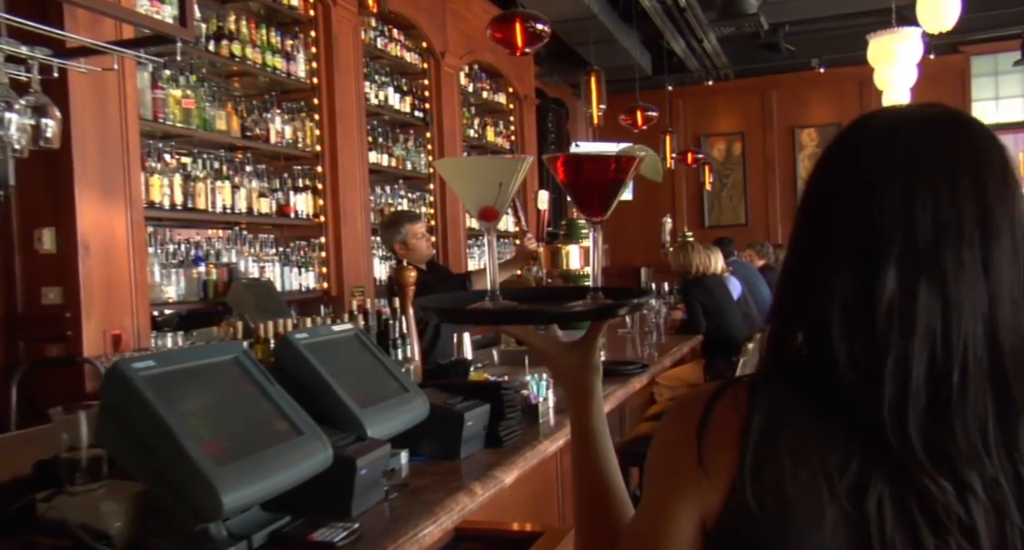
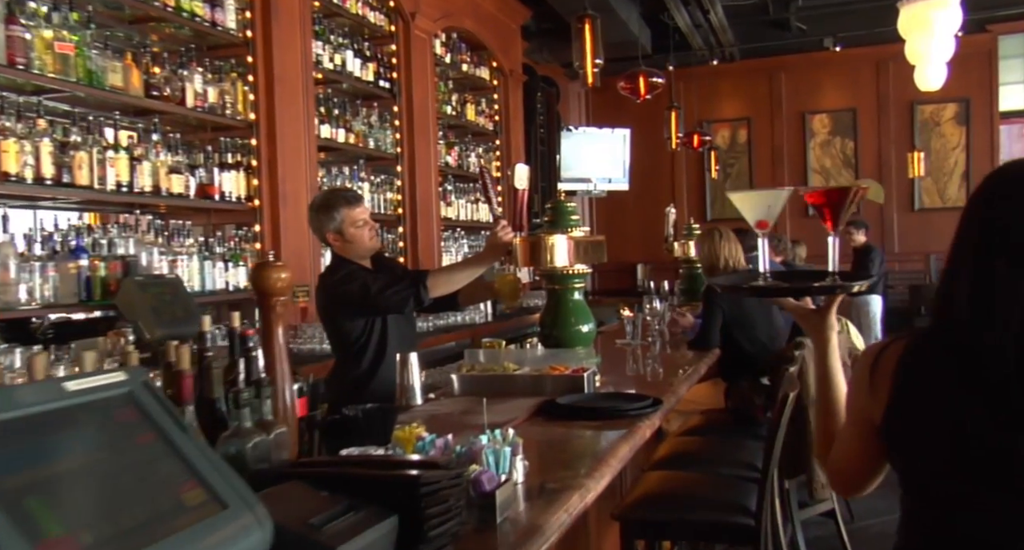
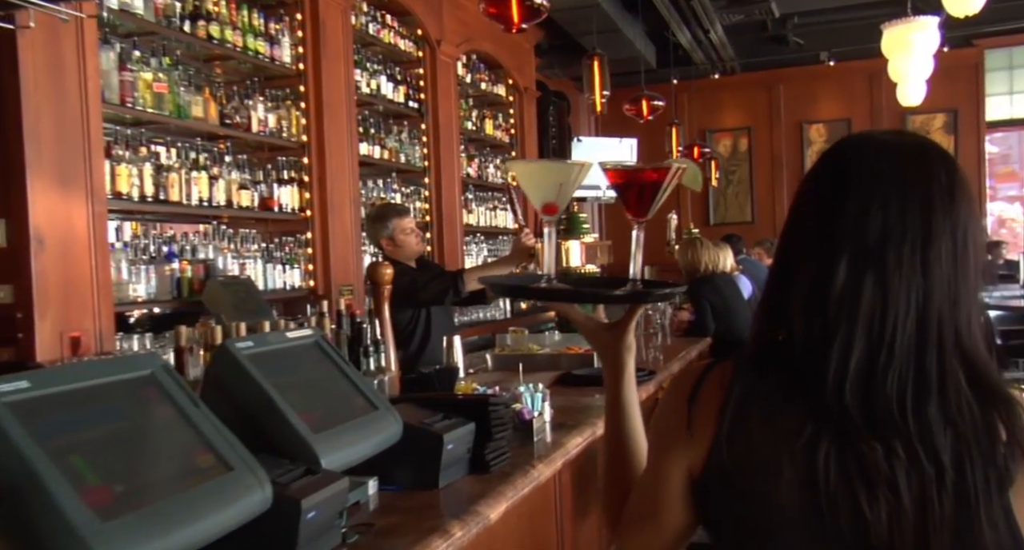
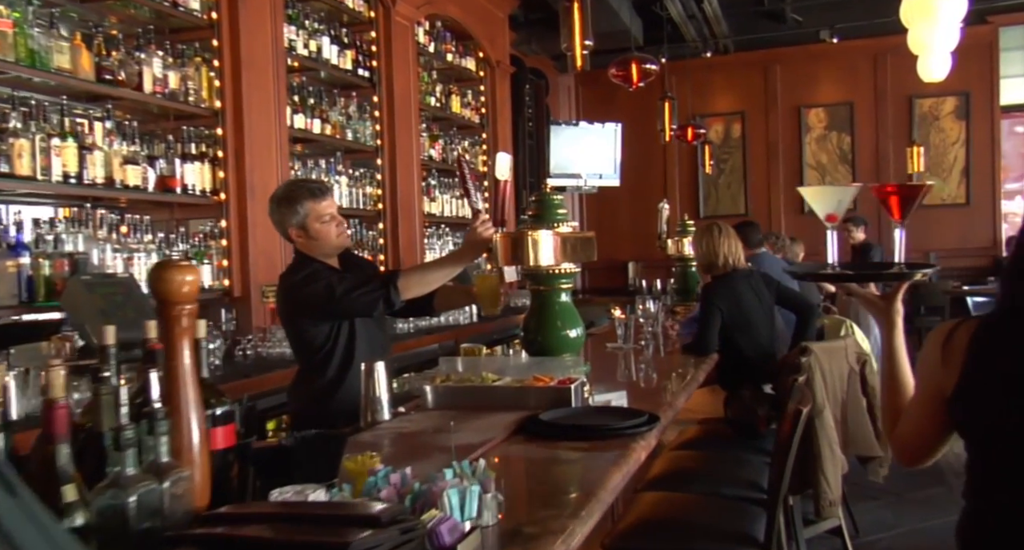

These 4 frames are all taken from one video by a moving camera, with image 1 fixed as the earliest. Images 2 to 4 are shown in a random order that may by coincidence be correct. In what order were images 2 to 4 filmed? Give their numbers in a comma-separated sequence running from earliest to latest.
3, 2, 4
